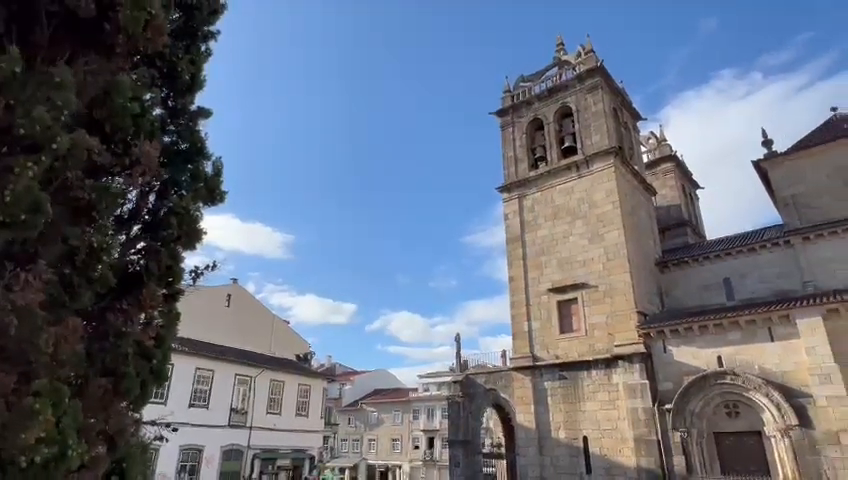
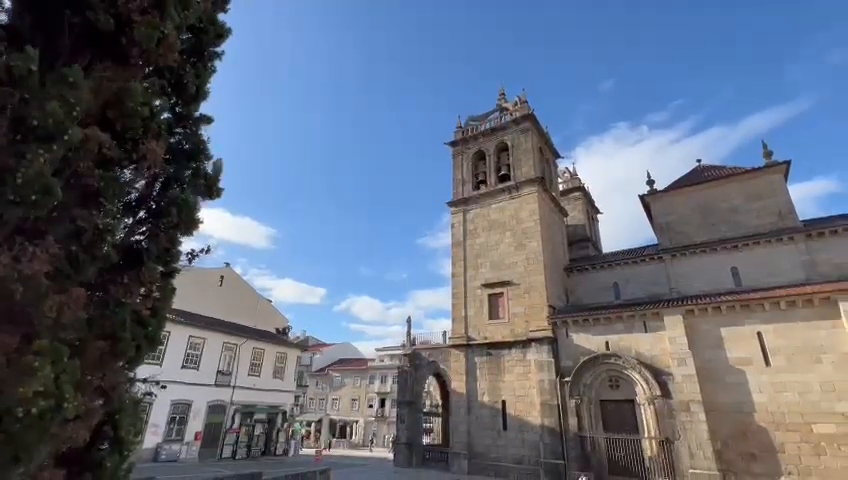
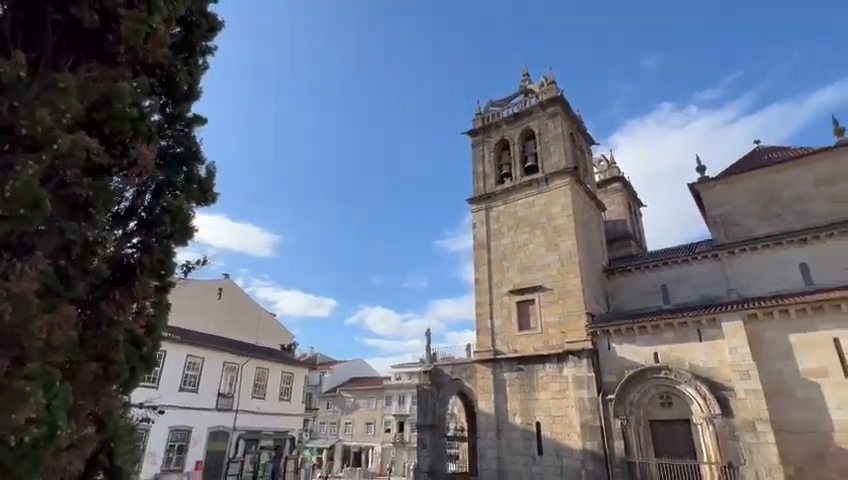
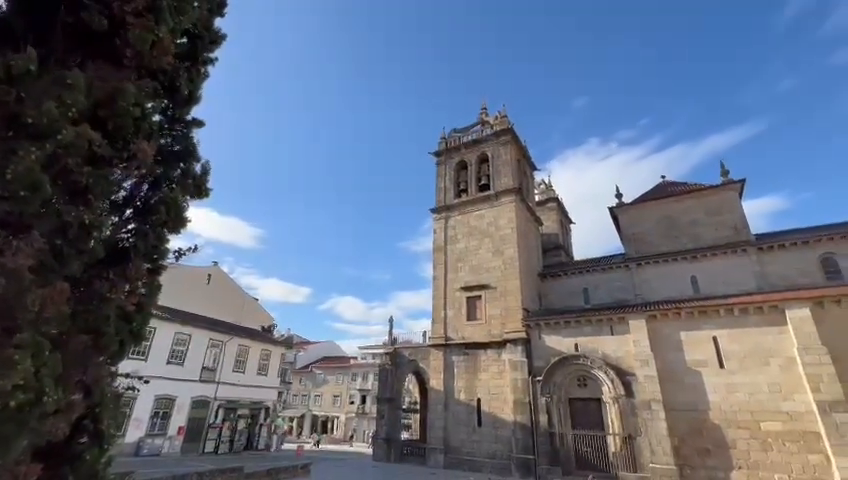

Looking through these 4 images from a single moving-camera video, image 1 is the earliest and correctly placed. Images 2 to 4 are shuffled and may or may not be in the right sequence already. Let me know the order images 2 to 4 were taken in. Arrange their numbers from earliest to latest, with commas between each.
3, 2, 4
